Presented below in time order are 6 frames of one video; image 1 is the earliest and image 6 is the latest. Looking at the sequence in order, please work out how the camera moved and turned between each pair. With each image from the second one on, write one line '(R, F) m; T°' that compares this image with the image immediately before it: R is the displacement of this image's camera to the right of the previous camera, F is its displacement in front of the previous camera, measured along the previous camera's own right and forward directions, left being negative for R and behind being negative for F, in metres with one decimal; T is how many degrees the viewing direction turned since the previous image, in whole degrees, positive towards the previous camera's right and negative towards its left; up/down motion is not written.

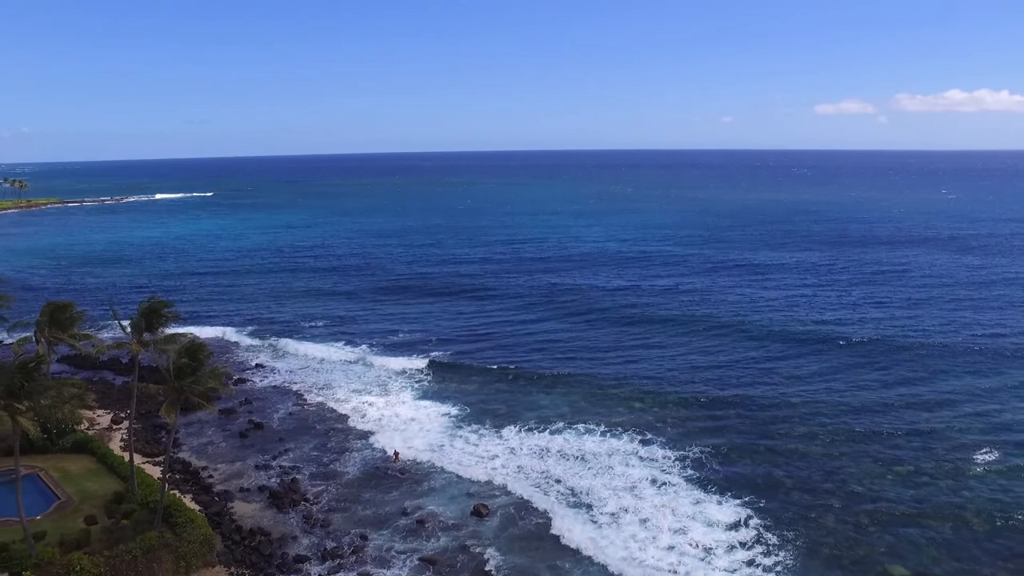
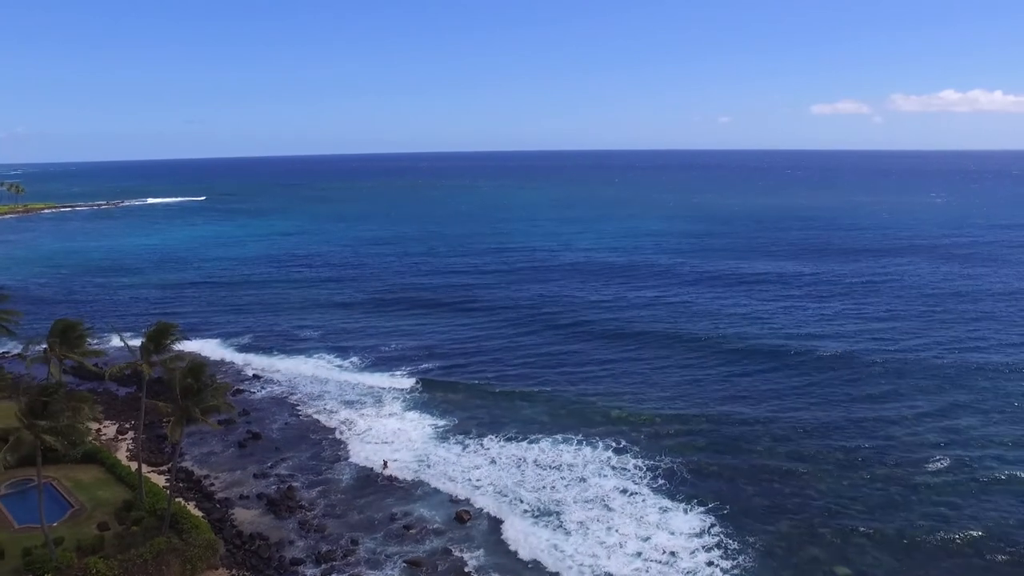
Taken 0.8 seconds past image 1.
(+0.7, -2.2) m; 0°
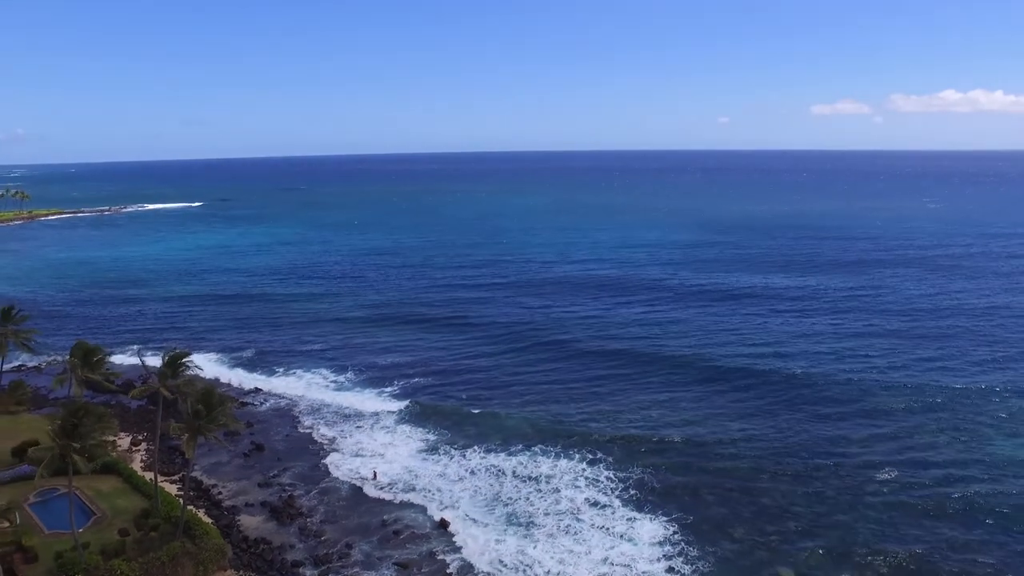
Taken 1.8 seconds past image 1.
(+1.0, -3.0) m; 0°
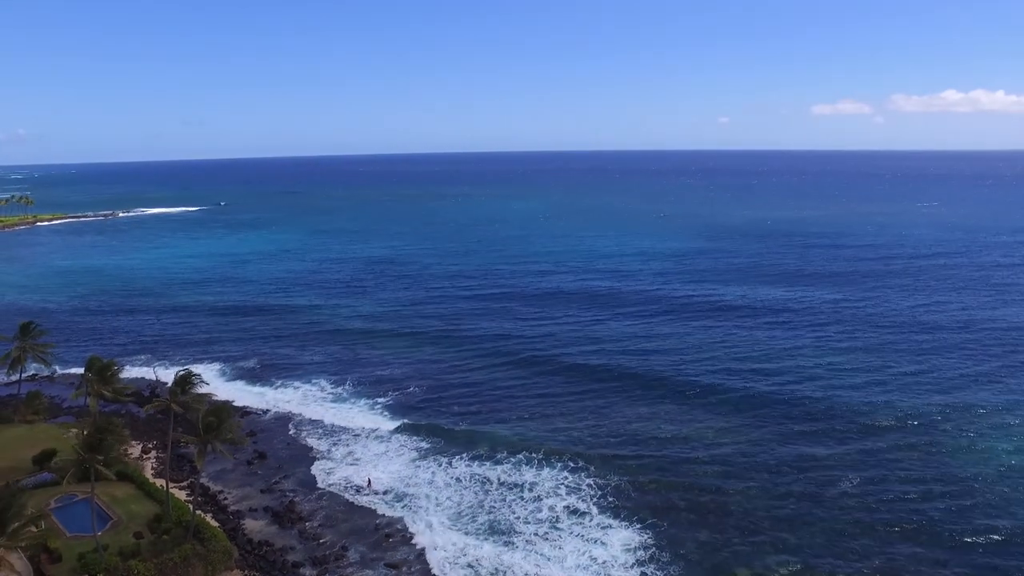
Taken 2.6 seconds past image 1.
(+0.9, -2.7) m; 0°
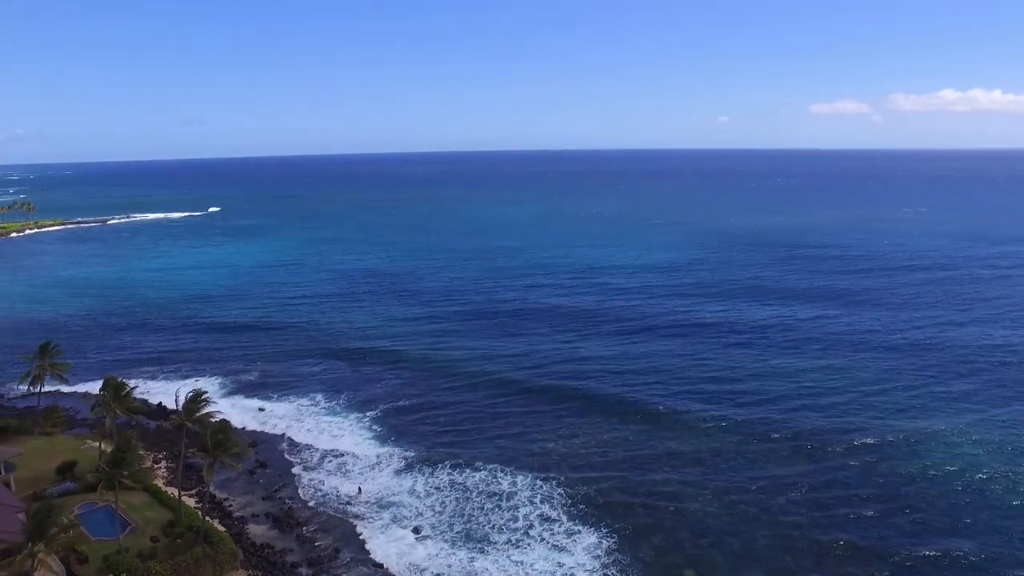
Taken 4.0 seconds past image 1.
(+1.4, -4.1) m; 0°
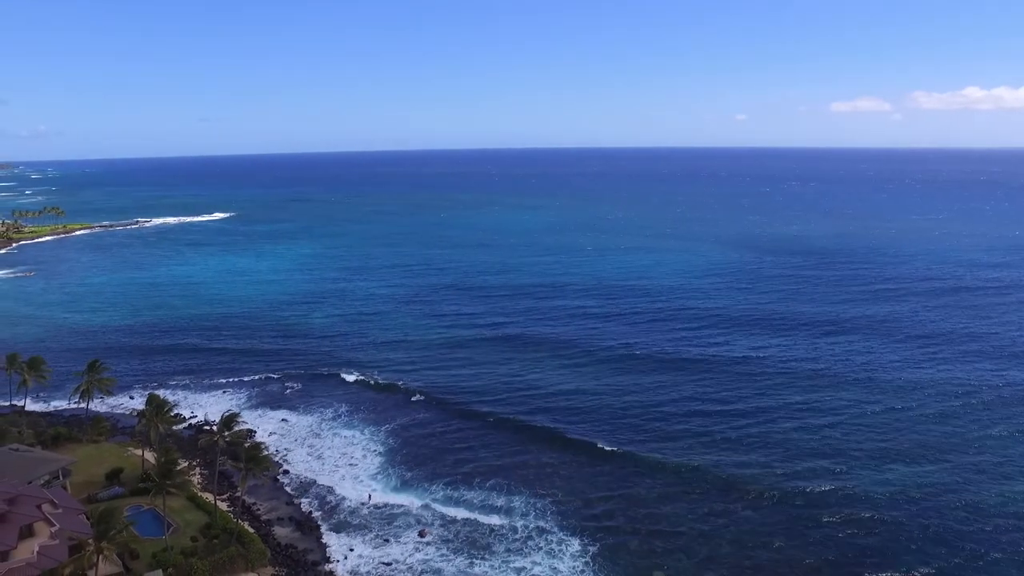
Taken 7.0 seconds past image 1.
(+1.3, -5.1) m; -1°
